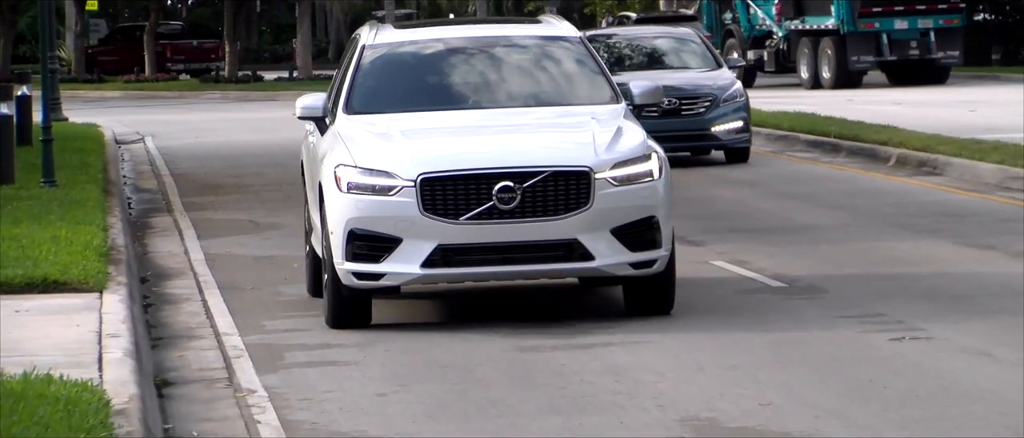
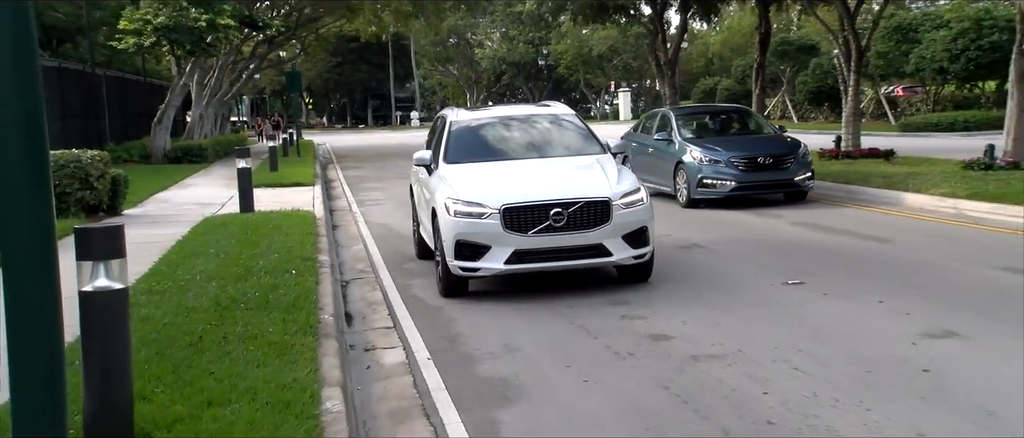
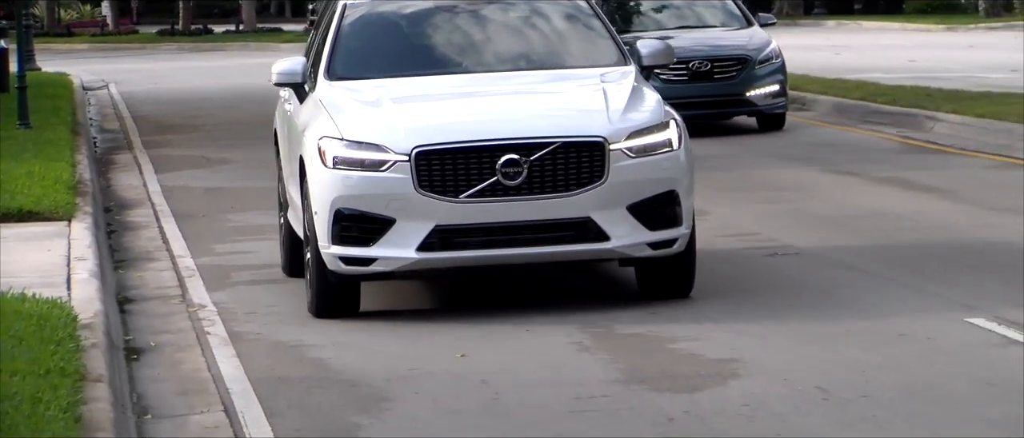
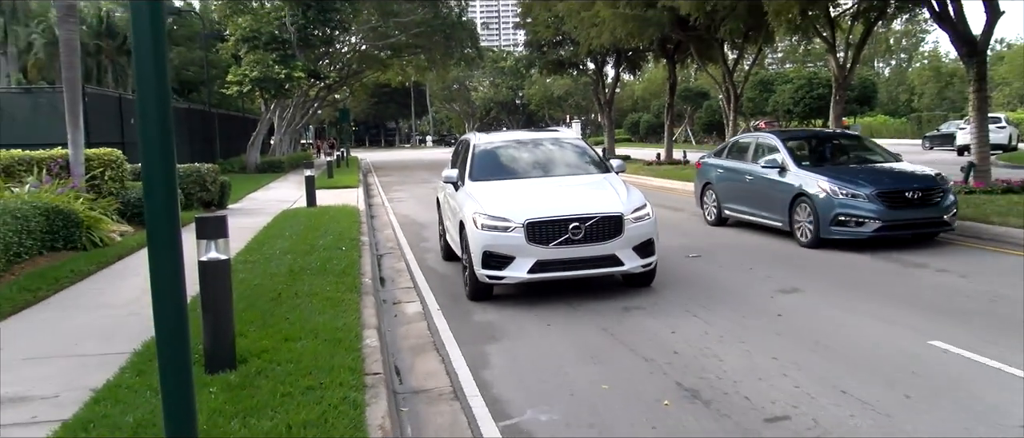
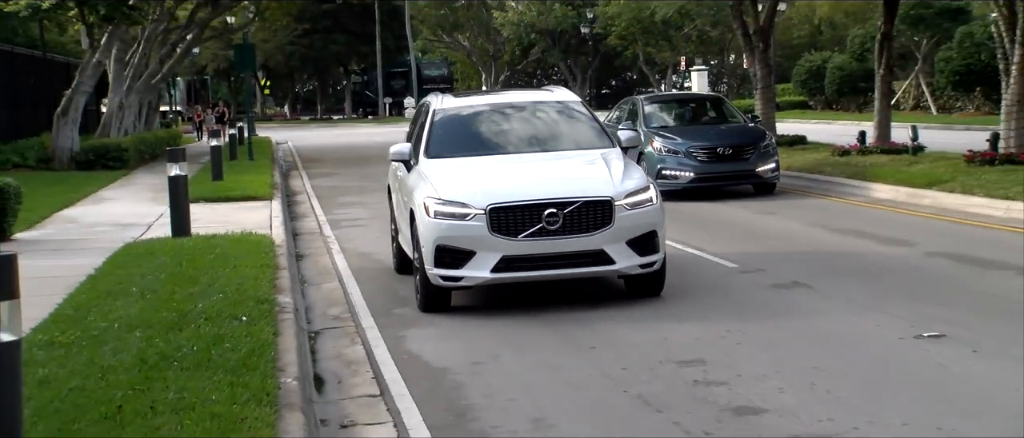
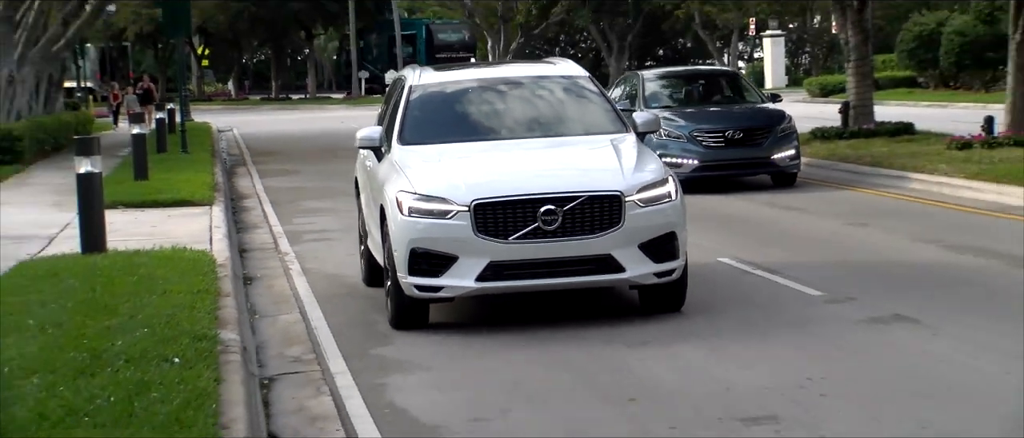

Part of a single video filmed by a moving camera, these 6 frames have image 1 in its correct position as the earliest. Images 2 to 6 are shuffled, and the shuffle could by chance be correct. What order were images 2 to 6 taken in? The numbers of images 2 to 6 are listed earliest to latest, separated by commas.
3, 6, 5, 2, 4
